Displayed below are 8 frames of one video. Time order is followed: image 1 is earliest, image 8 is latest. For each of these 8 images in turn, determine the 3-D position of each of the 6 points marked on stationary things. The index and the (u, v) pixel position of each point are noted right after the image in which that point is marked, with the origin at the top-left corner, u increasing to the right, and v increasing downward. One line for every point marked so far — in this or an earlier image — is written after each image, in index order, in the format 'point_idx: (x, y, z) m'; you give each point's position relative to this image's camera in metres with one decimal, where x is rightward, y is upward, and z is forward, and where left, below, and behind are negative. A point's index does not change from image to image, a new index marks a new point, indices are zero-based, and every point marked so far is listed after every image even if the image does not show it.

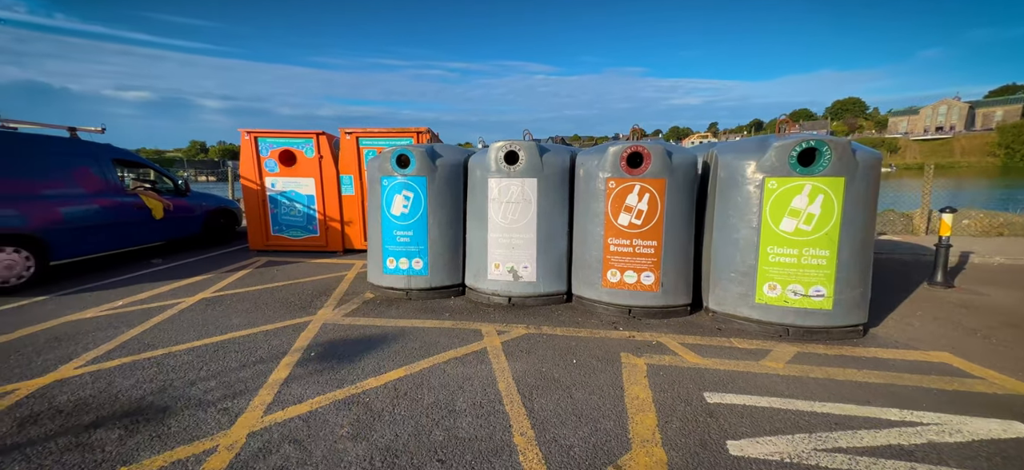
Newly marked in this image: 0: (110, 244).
0: (-6.1, -0.1, +7.2) m
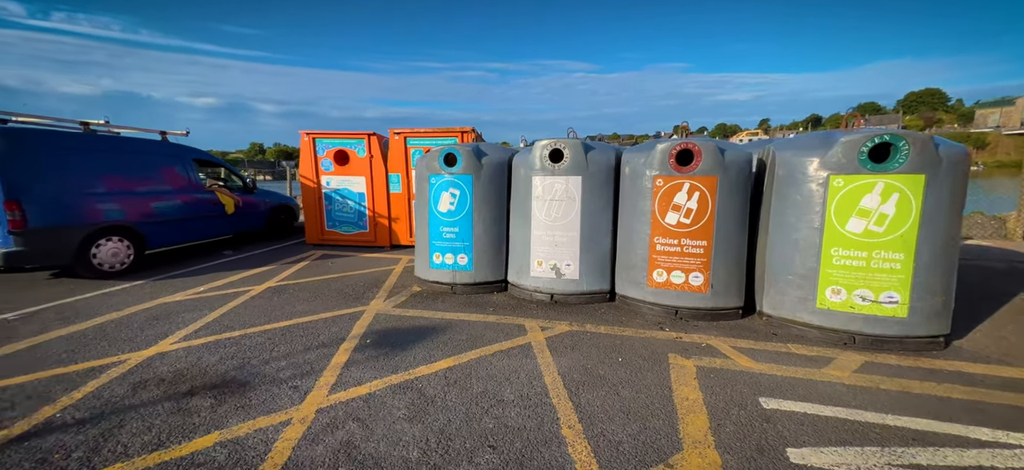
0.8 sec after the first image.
0: (-5.4, 0.0, +7.8) m
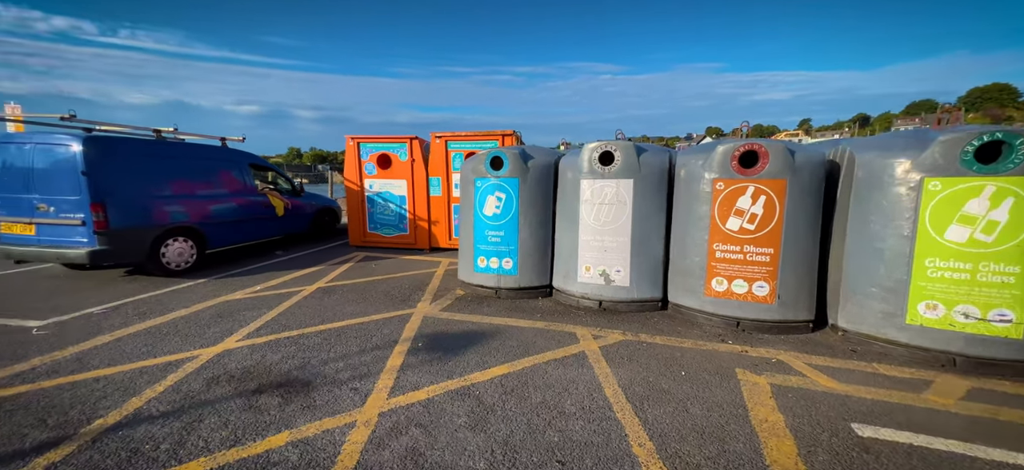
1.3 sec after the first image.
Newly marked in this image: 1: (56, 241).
0: (-4.6, 0.0, +8.1) m
1: (-5.9, -0.1, +6.2) m
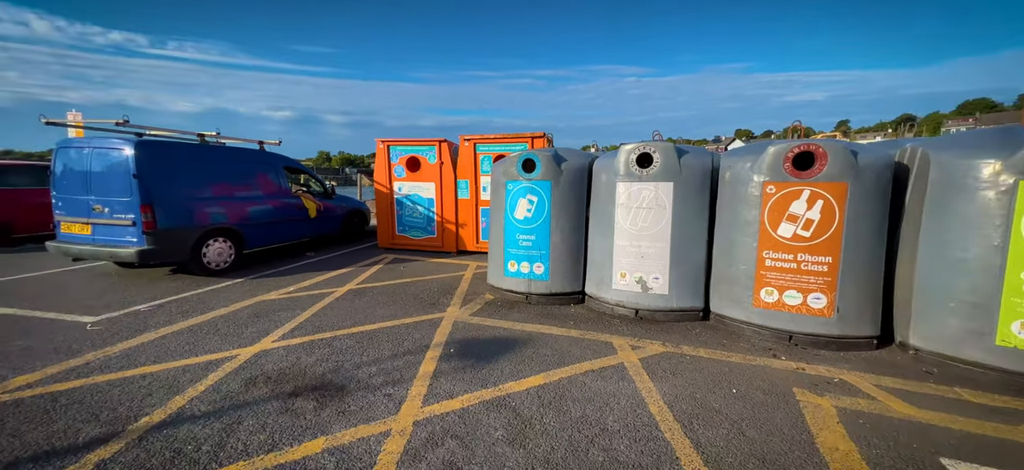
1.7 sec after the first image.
0: (-4.1, 0.0, +8.3) m
1: (-5.5, -0.1, +6.5) m
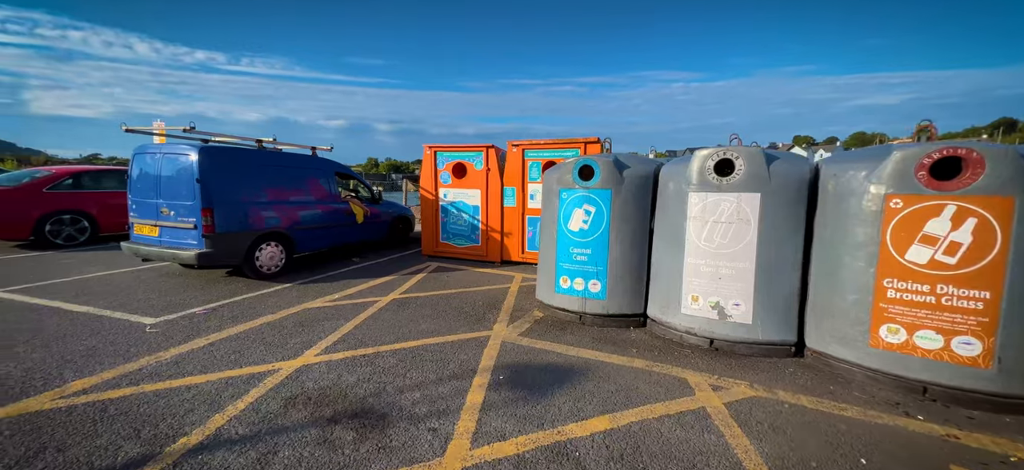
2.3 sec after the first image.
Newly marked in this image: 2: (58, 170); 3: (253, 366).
0: (-3.3, -0.2, +8.2) m
1: (-4.8, -0.1, +6.5) m
2: (-8.3, +1.2, +8.7) m
3: (-2.4, -1.2, +4.3) m
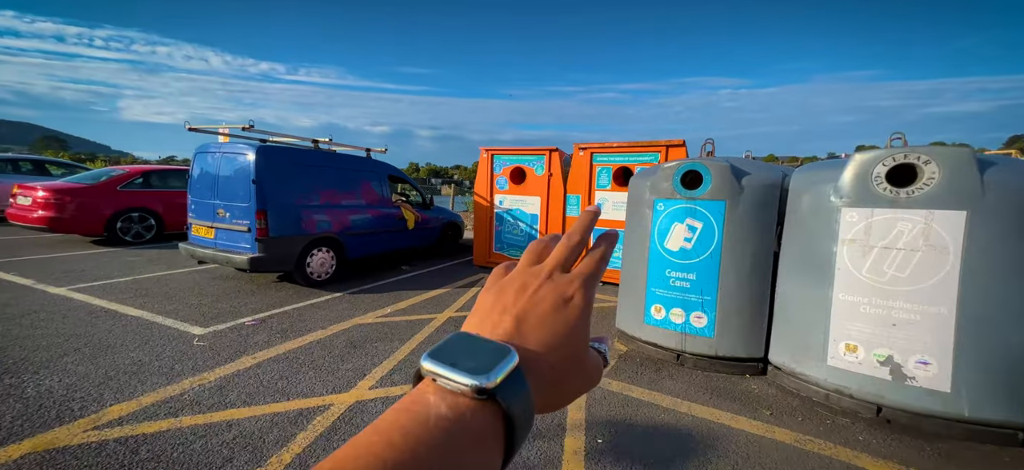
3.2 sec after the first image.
0: (-2.2, -0.3, +7.7) m
1: (-3.8, -0.2, +6.2) m
2: (-7.1, +1.2, +8.7) m
3: (-1.7, -1.3, +3.7) m
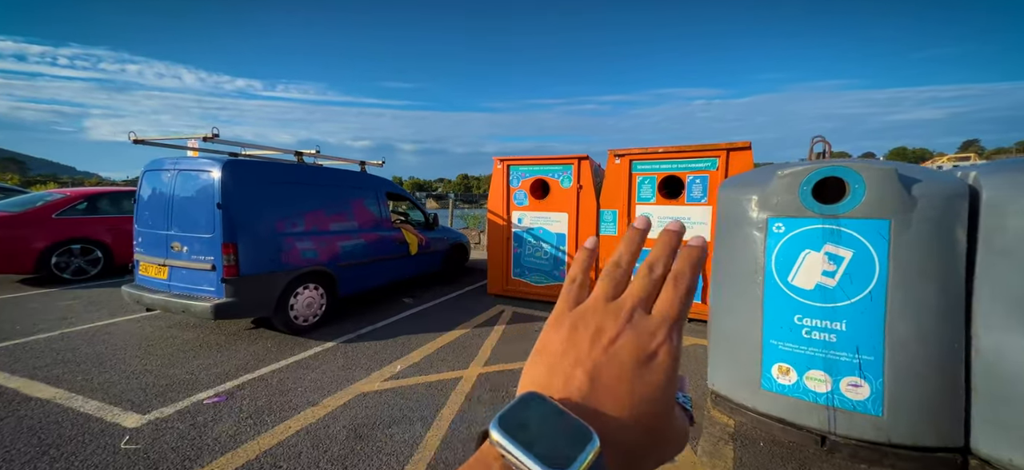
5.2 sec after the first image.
0: (-1.9, -0.7, +6.5) m
1: (-3.5, -0.6, +4.9) m
2: (-6.8, +0.7, +7.3) m
3: (-1.2, -1.6, +2.4) m
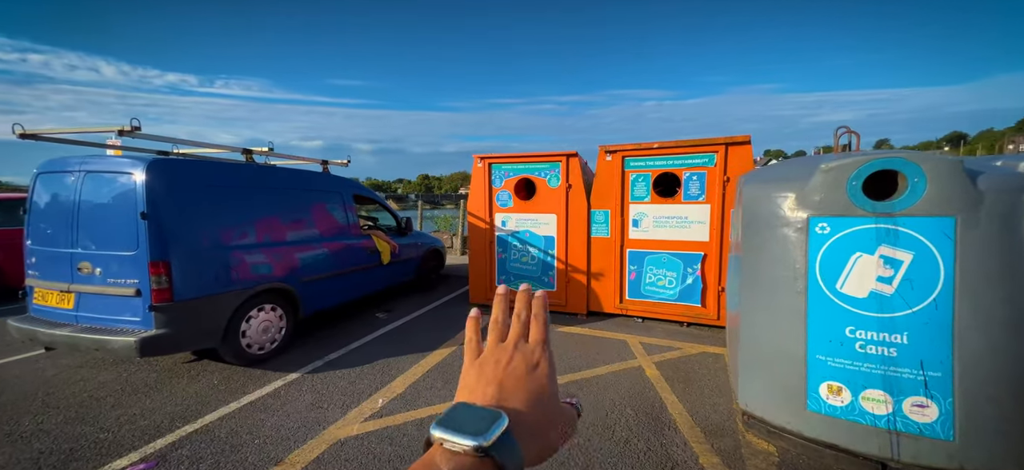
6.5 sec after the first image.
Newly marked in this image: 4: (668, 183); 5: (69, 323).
0: (-2.1, -0.8, +5.7) m
1: (-3.5, -0.7, +4.0) m
2: (-7.1, +0.4, +6.1) m
3: (-1.0, -1.7, +1.8) m
4: (+1.8, +0.6, +5.5) m
5: (-3.9, -0.8, +4.2) m
